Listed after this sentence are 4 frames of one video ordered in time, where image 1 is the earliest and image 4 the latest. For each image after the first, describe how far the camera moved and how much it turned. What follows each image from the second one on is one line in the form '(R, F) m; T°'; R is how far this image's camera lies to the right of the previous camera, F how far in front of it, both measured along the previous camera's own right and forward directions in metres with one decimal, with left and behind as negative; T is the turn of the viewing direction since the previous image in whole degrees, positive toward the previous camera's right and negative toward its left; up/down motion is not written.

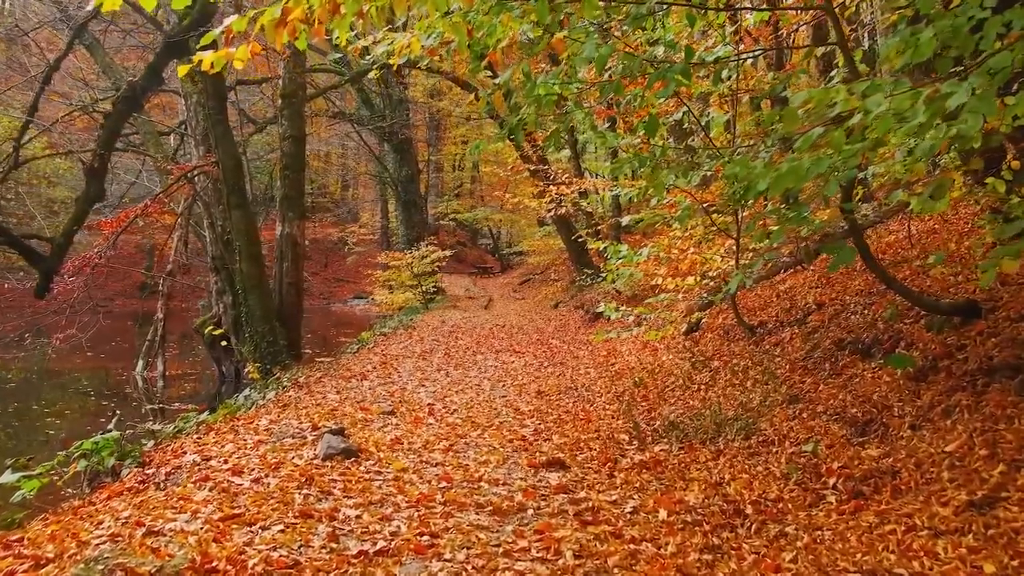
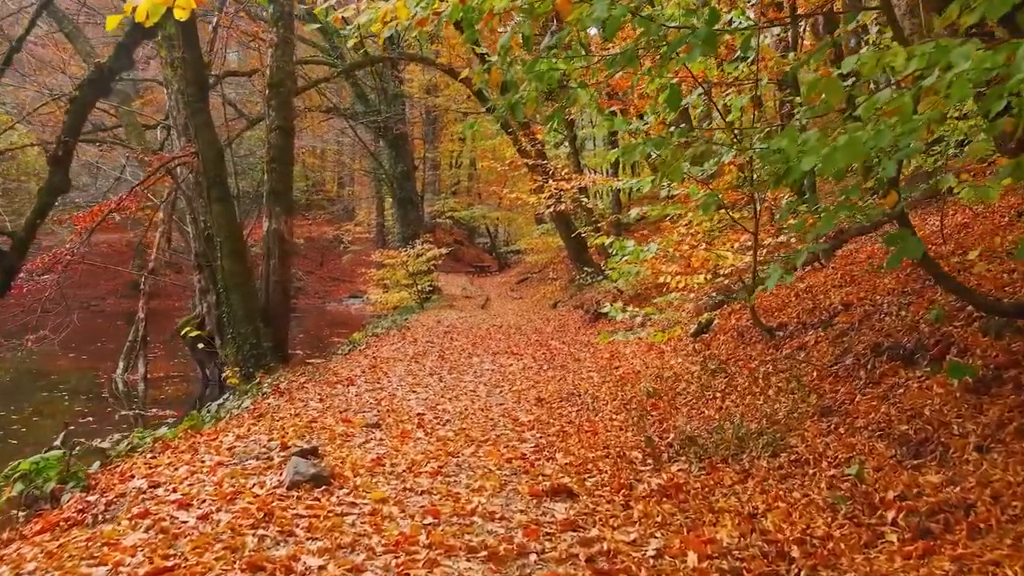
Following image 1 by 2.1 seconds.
(0.0, +0.8) m; 0°
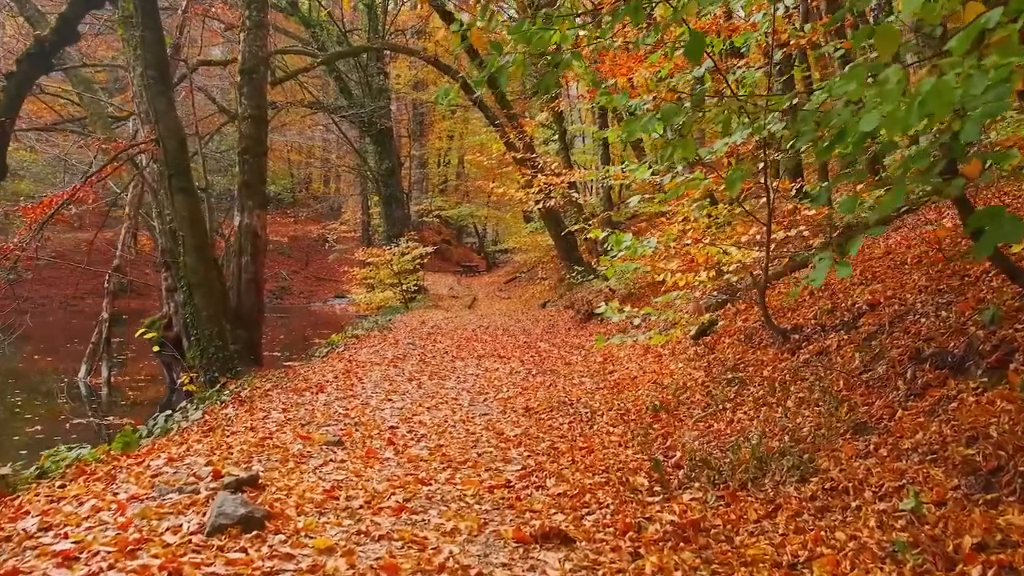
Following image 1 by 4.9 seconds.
(0.0, +0.9) m; +1°
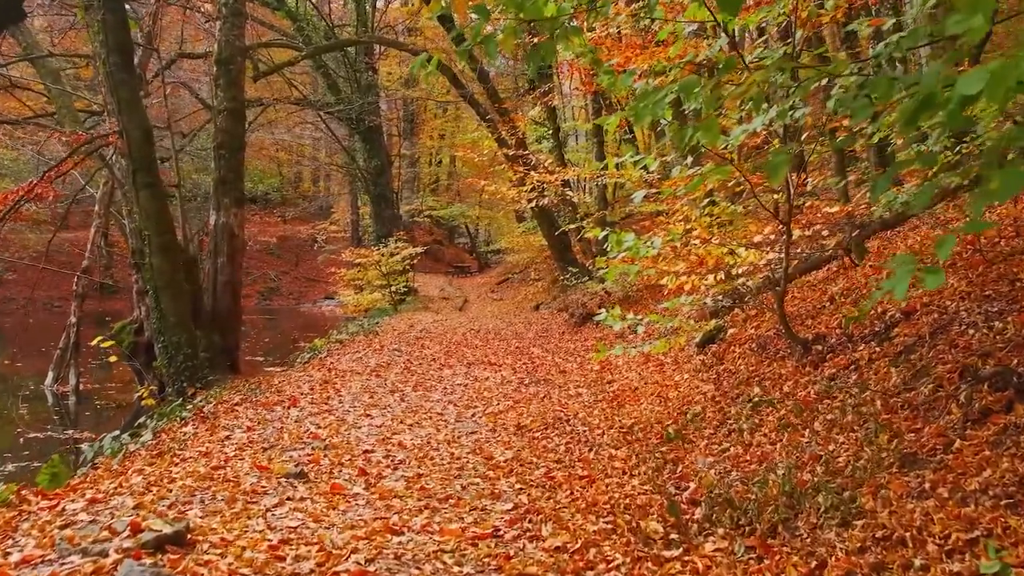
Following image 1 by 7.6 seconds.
(0.0, +0.8) m; +1°
